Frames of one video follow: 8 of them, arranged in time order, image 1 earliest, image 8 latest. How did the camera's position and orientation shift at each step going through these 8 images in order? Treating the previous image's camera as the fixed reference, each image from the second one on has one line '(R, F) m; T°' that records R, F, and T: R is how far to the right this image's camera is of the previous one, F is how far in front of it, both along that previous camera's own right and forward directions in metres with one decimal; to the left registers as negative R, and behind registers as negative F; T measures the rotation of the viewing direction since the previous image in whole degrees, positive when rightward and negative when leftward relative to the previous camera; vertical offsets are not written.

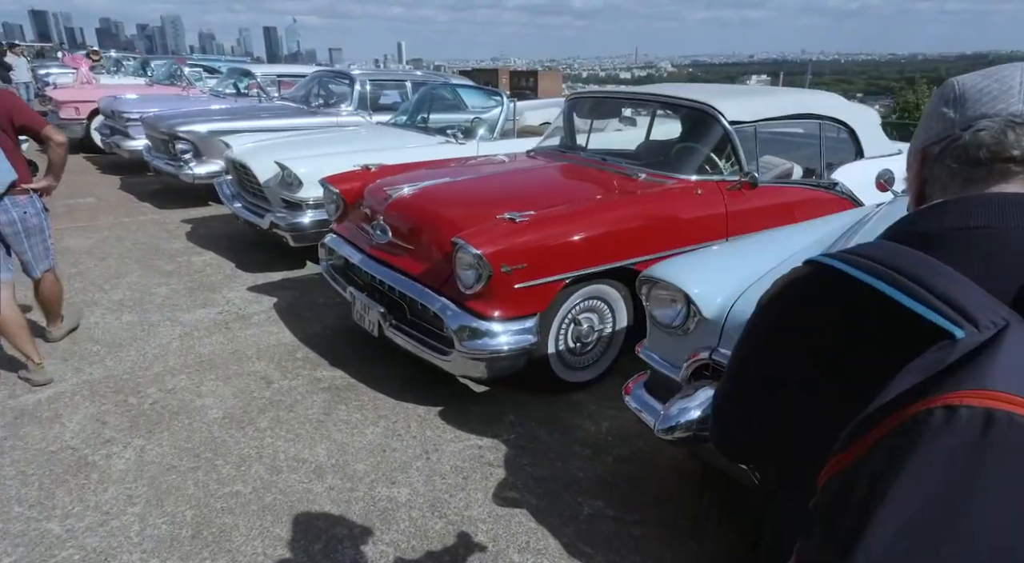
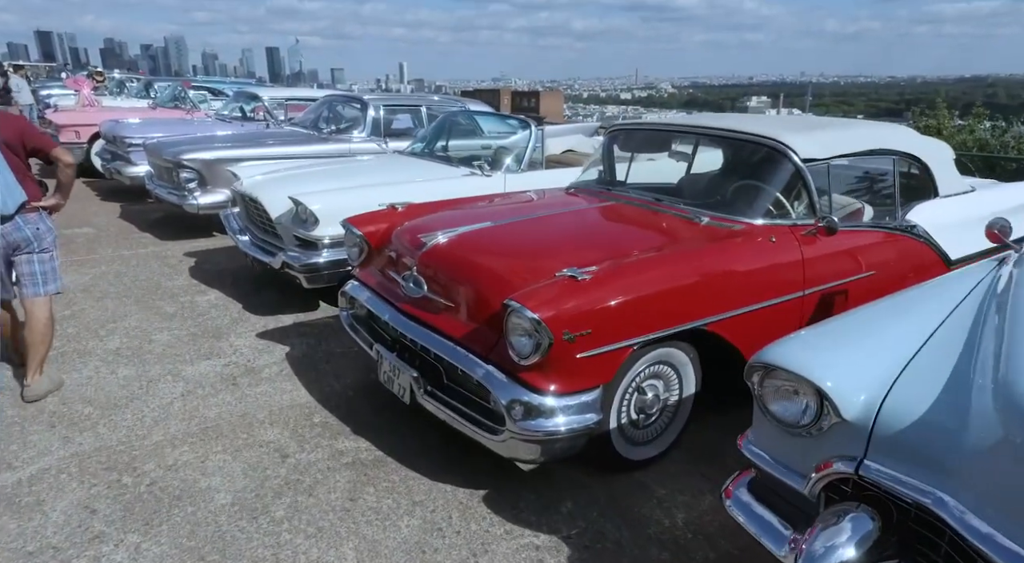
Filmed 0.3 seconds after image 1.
(-0.2, +0.4) m; 0°
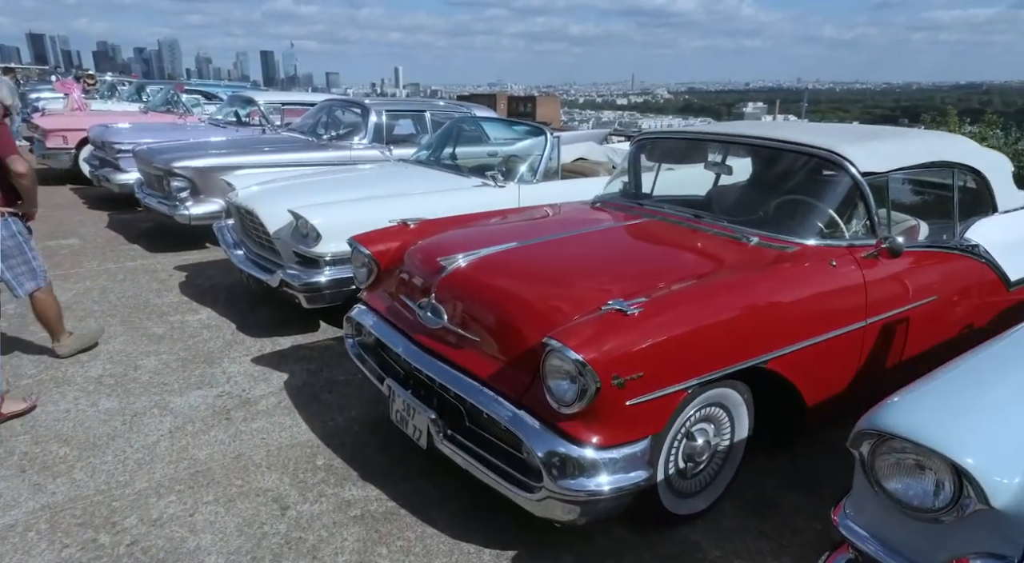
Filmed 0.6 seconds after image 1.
(-0.1, +0.3) m; 0°
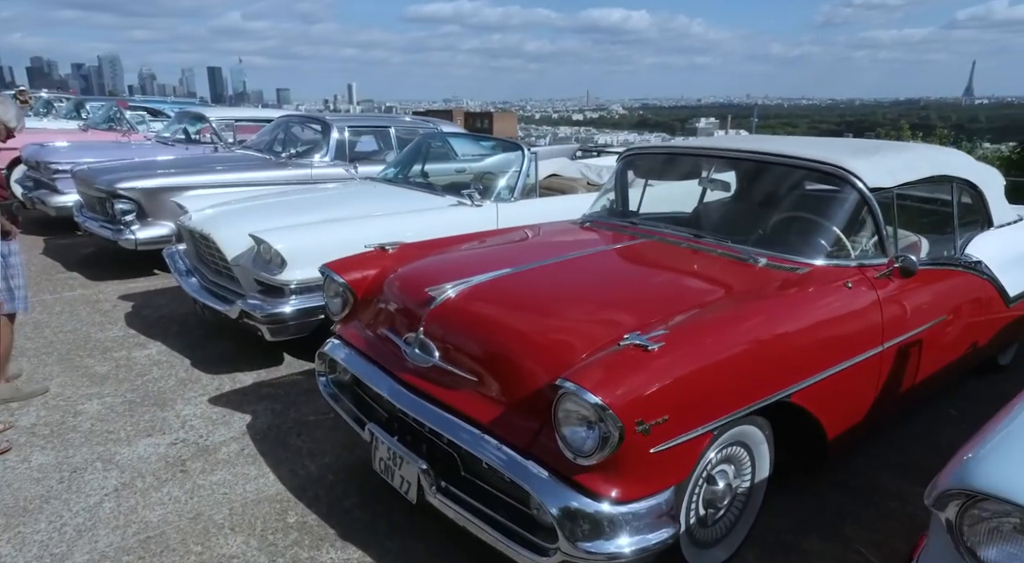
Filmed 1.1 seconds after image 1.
(-0.1, +0.2) m; +4°
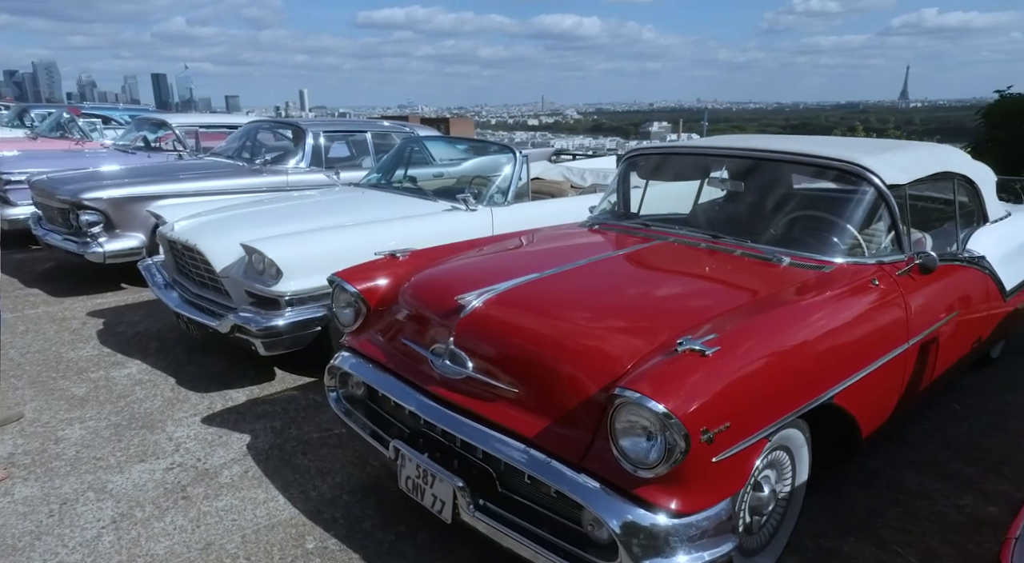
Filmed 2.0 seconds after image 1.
(-0.2, +0.1) m; +3°
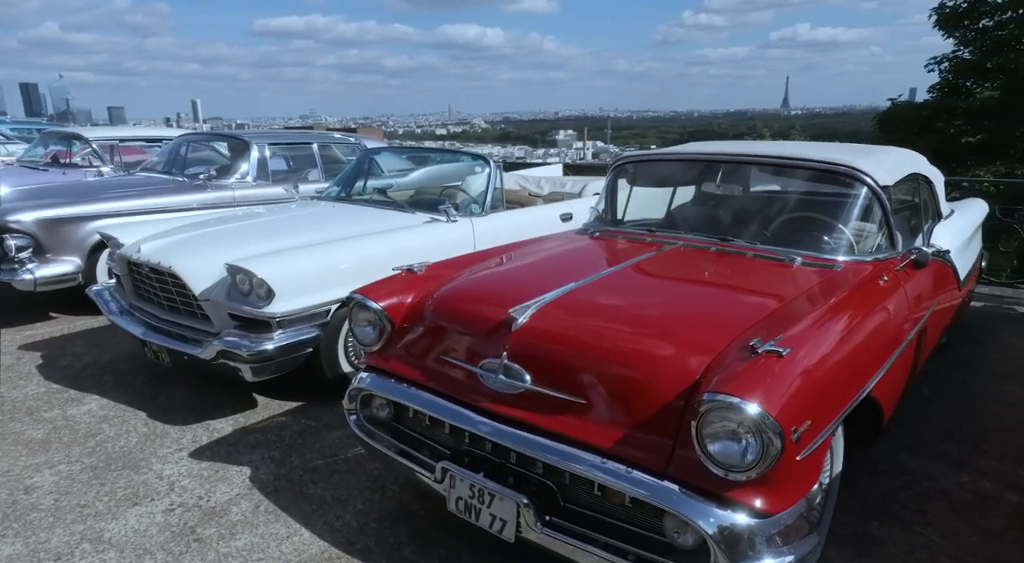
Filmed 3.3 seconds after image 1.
(-0.4, 0.0) m; +7°
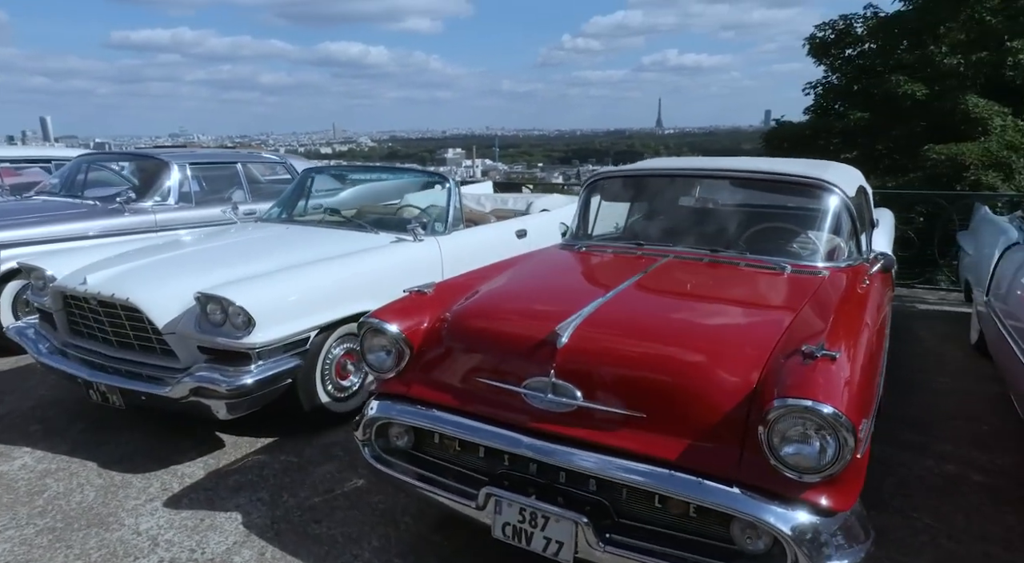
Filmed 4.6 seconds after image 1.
(-0.4, 0.0) m; +9°
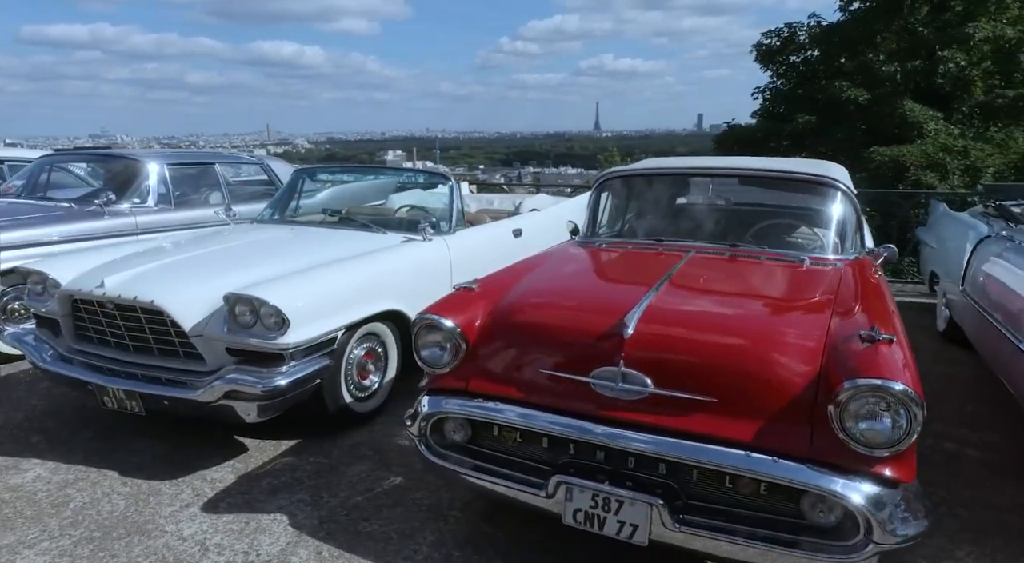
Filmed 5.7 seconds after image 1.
(-0.4, -0.1) m; +5°
